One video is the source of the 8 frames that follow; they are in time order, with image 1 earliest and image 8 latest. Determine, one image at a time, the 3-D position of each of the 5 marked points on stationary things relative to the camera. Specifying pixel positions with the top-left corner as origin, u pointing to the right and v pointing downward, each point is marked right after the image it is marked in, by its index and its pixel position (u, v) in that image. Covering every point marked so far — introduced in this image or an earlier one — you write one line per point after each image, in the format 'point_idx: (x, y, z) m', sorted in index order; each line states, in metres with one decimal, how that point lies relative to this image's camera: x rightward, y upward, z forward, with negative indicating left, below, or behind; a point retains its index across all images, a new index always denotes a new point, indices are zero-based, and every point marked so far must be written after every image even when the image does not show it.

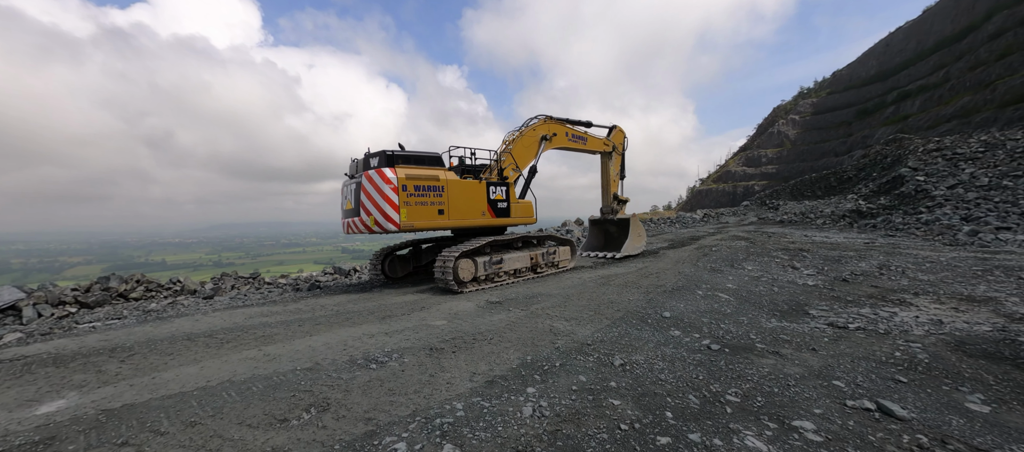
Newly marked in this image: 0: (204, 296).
0: (-5.6, -1.3, +6.6) m
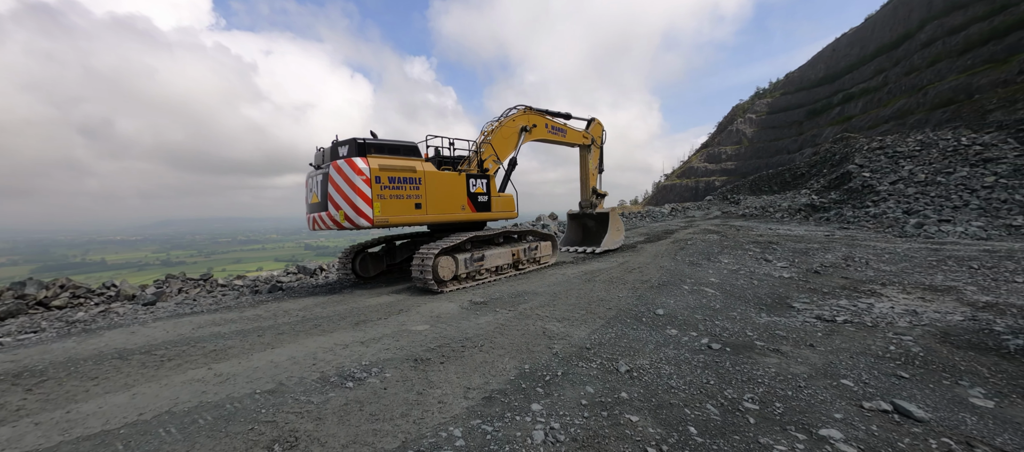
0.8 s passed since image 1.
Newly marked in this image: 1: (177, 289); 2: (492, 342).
0: (-5.8, -1.2, +5.8) m
1: (-6.4, -1.2, +7.0) m
2: (-0.2, -1.2, +3.6) m
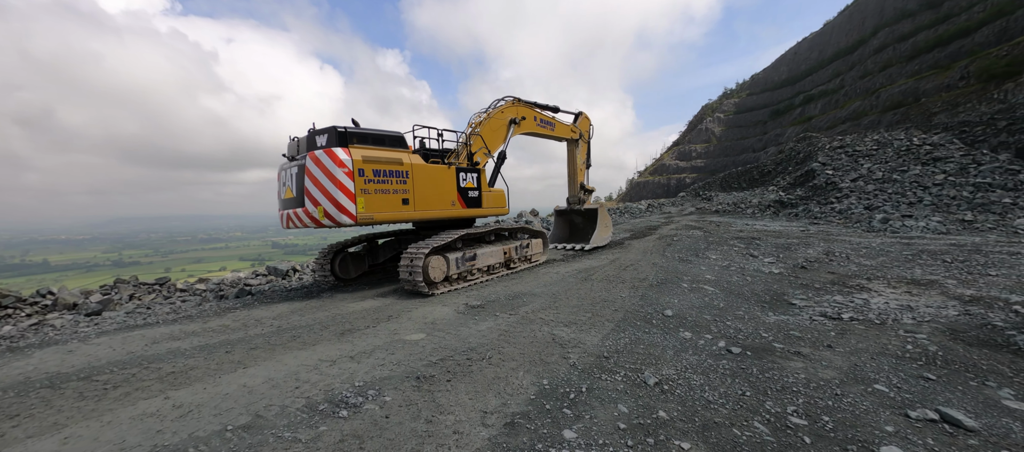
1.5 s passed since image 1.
0: (-5.9, -1.2, +5.0) m
1: (-6.5, -1.2, +6.2) m
2: (-0.1, -1.1, +3.3) m
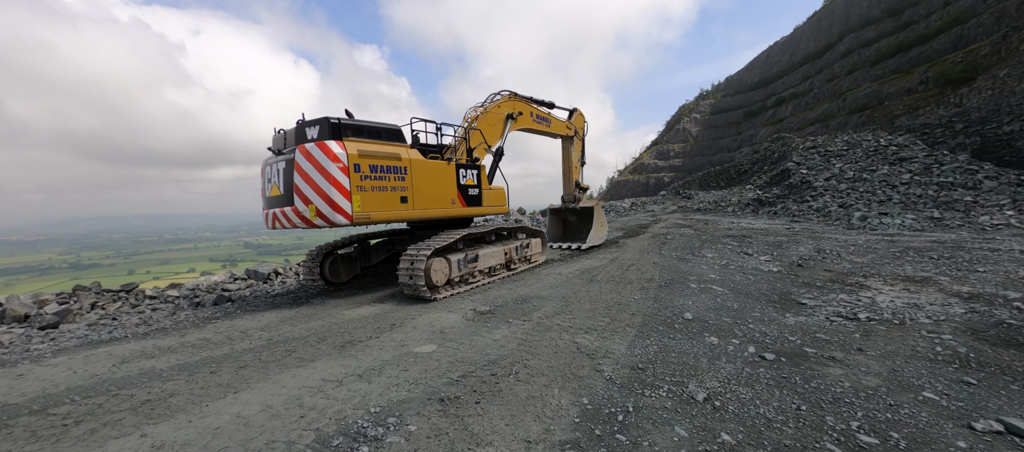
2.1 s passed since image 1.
0: (-5.7, -1.2, +4.4) m
1: (-6.5, -1.2, +5.6) m
2: (+0.1, -1.1, +3.0) m
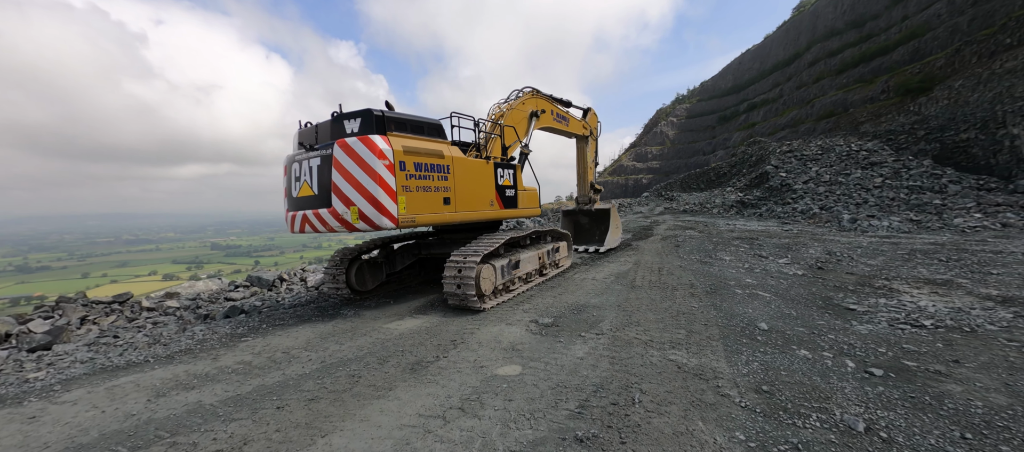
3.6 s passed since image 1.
0: (-5.0, -1.3, +3.8) m
1: (-5.8, -1.2, +4.9) m
2: (+0.9, -1.2, +2.6) m
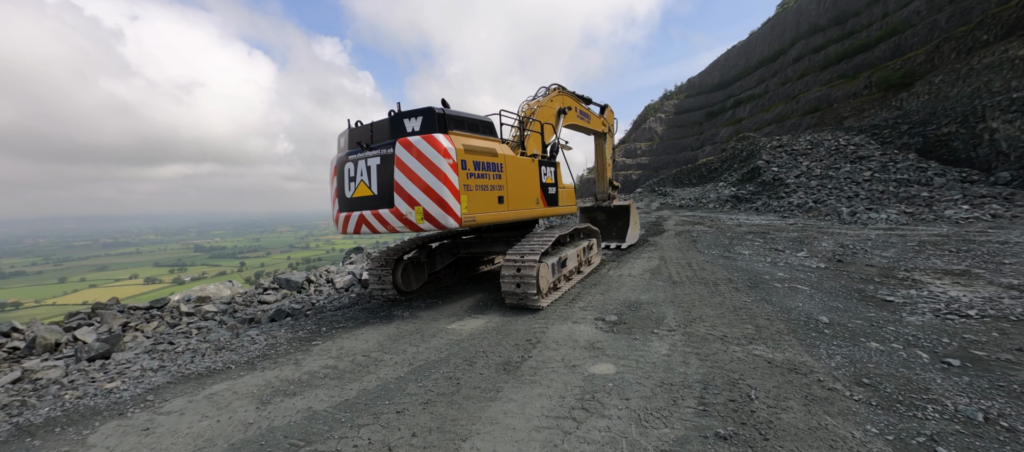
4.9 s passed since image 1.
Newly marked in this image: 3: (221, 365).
0: (-4.2, -1.3, +3.6) m
1: (-5.1, -1.3, +4.7) m
2: (+1.7, -1.2, +2.6) m
3: (-2.7, -1.3, +3.3) m
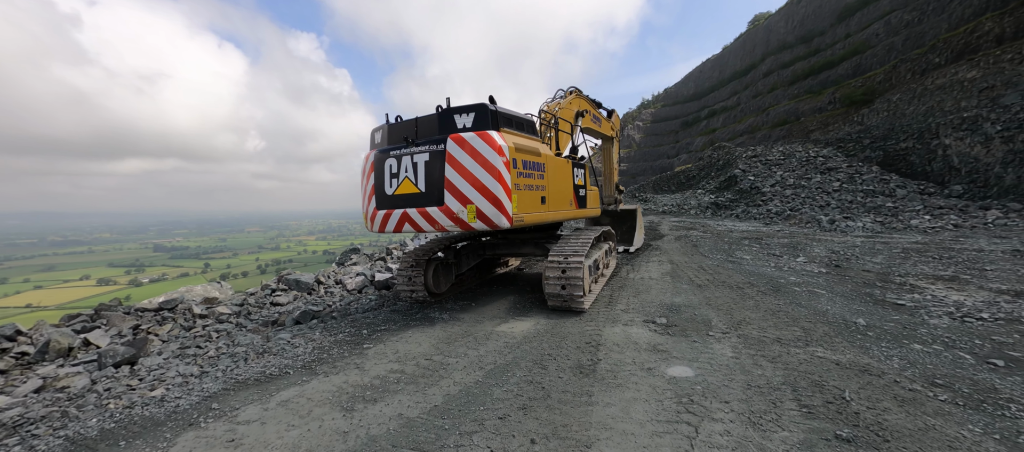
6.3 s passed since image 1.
0: (-3.6, -1.2, +3.3) m
1: (-4.5, -1.2, +4.4) m
2: (+2.4, -1.2, +2.7) m
3: (-2.0, -1.2, +3.1) m
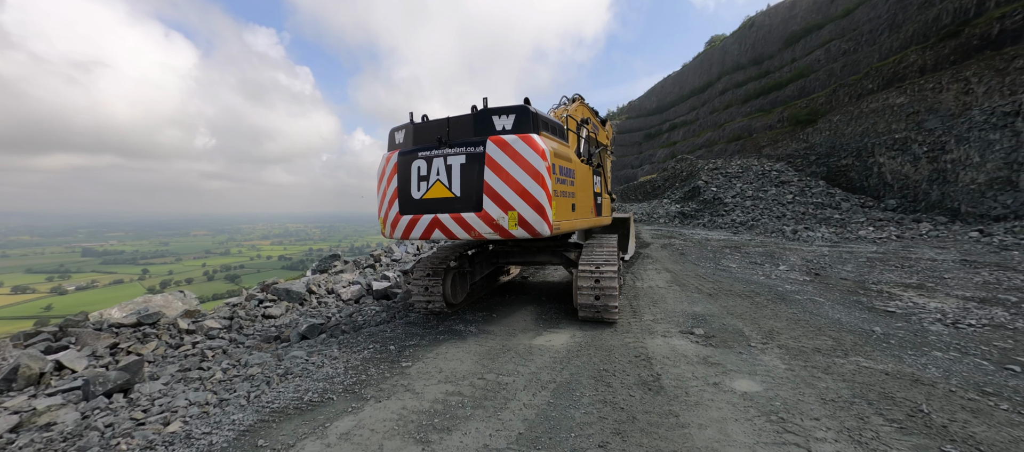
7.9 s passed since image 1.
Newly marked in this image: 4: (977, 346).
0: (-3.1, -1.3, +2.8) m
1: (-4.1, -1.3, +3.8) m
2: (+2.9, -1.3, +2.7) m
3: (-1.5, -1.3, +2.7) m
4: (+5.4, -1.4, +4.3) m
